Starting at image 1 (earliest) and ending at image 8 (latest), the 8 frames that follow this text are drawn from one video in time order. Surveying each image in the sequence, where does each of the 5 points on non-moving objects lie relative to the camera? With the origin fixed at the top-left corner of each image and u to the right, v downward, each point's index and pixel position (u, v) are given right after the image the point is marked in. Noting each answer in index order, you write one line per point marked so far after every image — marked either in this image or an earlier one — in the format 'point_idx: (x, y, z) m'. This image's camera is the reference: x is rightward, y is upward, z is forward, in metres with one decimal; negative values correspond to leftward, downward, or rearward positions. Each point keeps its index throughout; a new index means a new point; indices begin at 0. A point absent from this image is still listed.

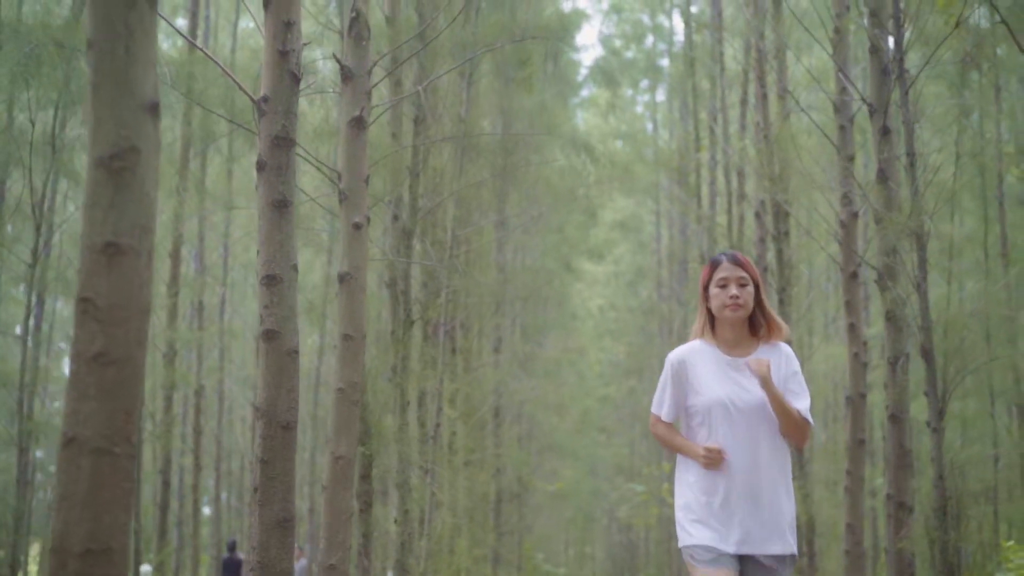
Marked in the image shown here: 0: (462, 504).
0: (-0.4, -1.9, +9.0) m
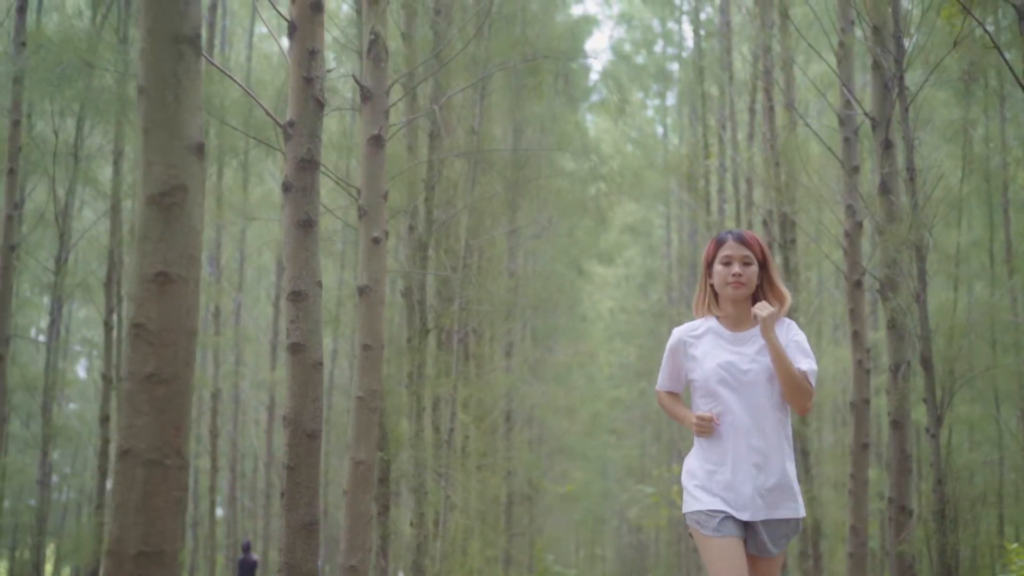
0: (-0.3, -2.0, +9.2) m
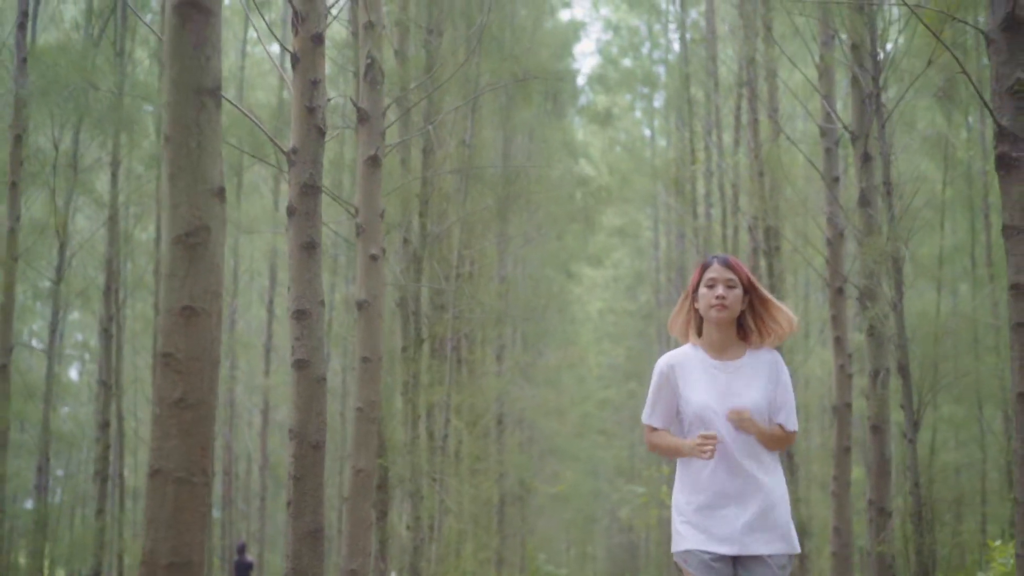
0: (-0.4, -2.1, +9.4) m
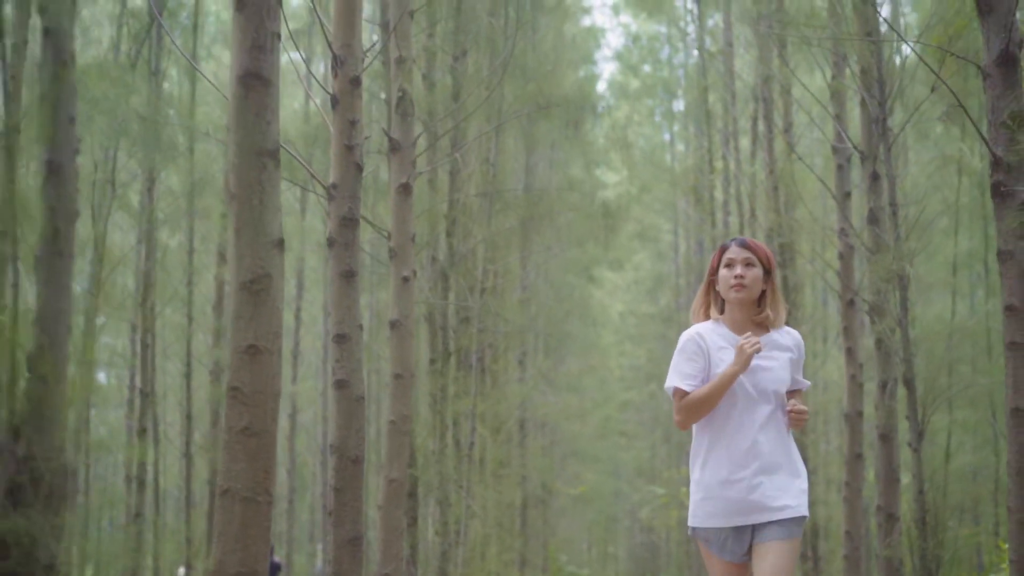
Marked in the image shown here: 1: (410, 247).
0: (-0.2, -2.2, +9.8) m
1: (-0.6, +0.2, +6.1) m
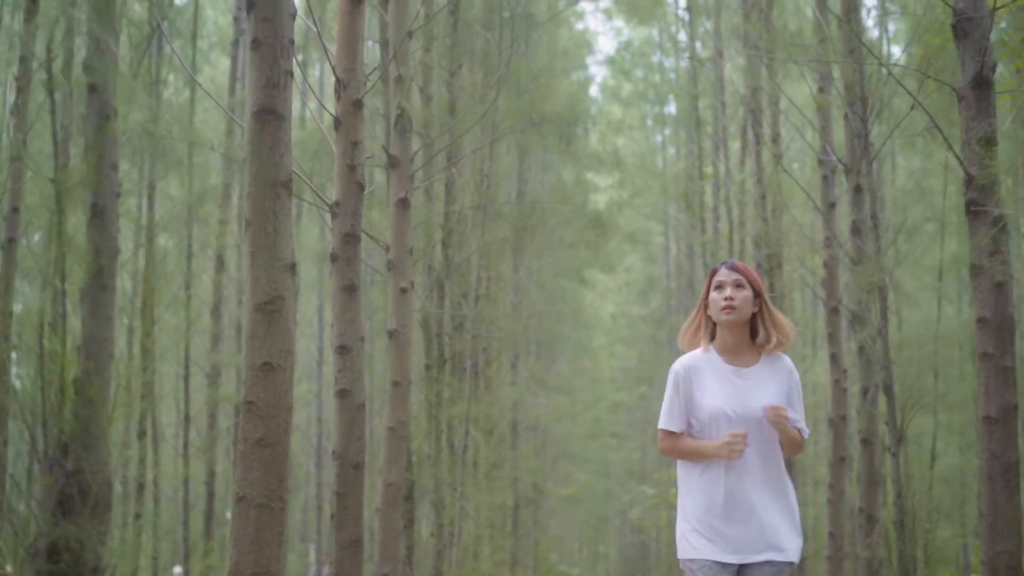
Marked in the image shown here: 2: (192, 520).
0: (-0.3, -2.2, +10.0) m
1: (-0.6, +0.2, +6.3) m
2: (-3.9, -2.8, +12.5) m
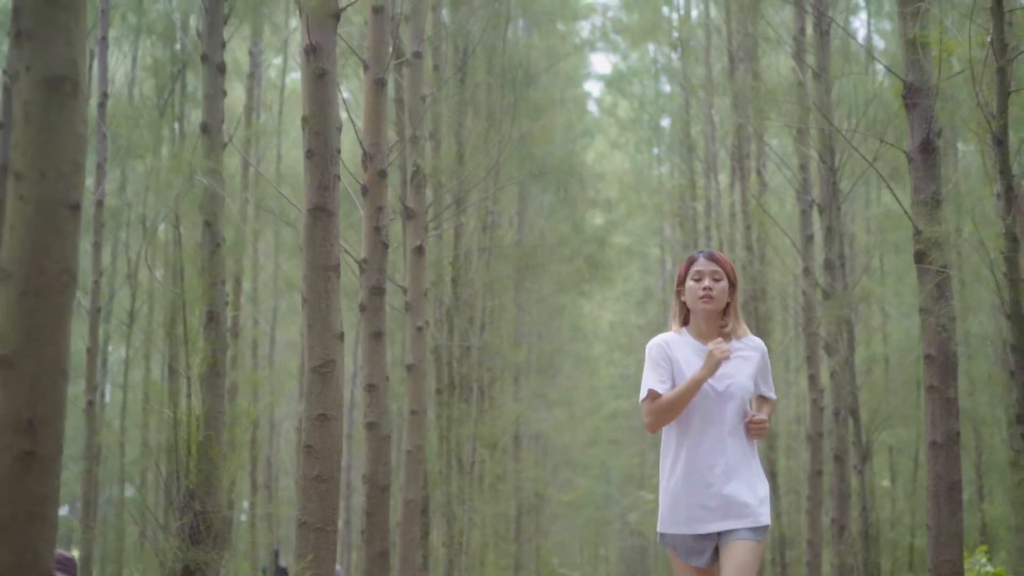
0: (-0.2, -2.5, +10.8) m
1: (-0.6, -0.1, +7.1) m
2: (-3.9, -3.1, +13.3) m
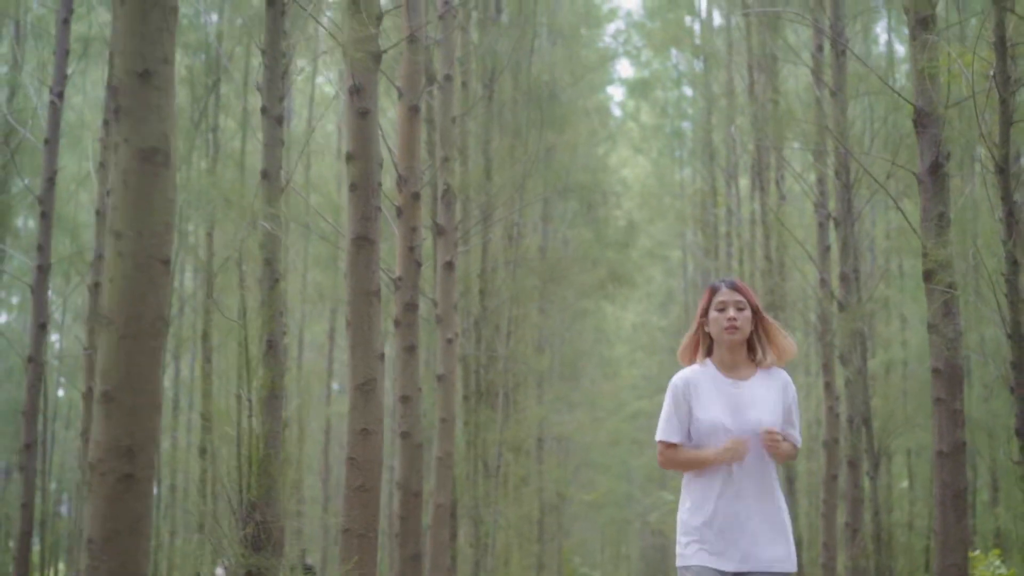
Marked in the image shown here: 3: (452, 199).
0: (0.0, -2.6, +11.1) m
1: (-0.4, -0.2, +7.4) m
2: (-3.6, -3.2, +13.7) m
3: (-0.4, +0.7, +7.5) m
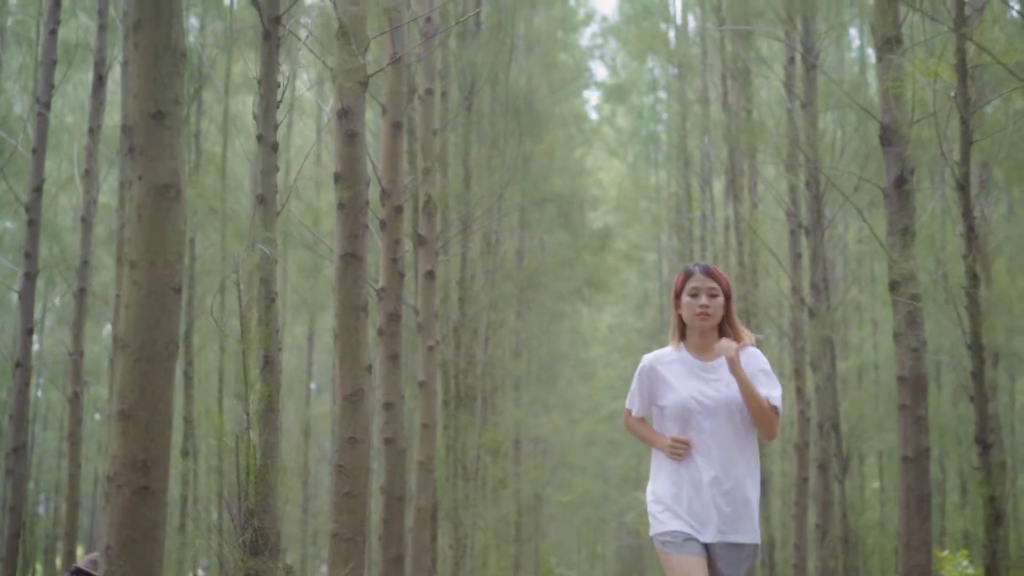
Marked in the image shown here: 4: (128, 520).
0: (-0.2, -2.6, +11.3) m
1: (-0.6, -0.2, +7.6) m
2: (-3.9, -3.2, +13.8) m
3: (-0.6, +0.6, +7.7) m
4: (-1.1, -0.7, +3.0) m
